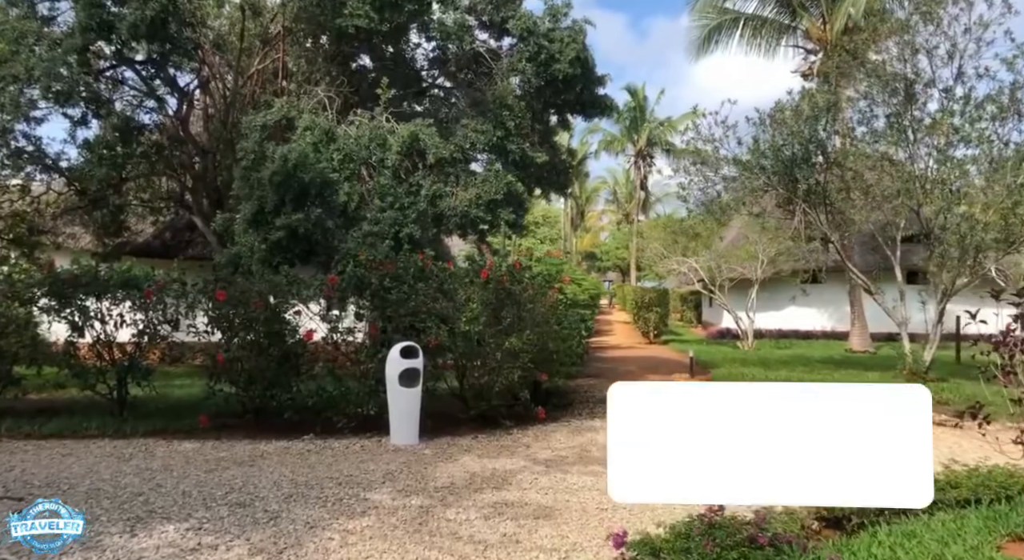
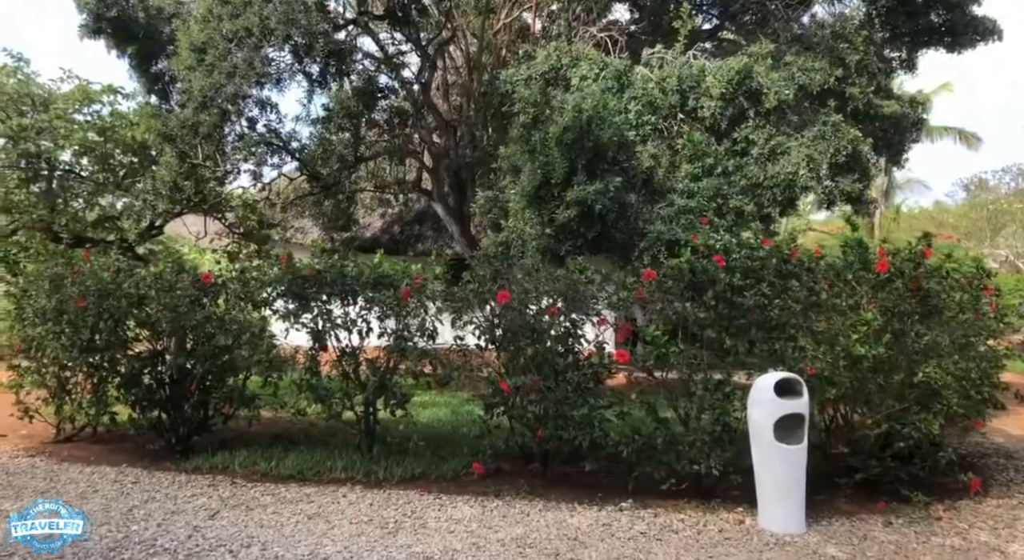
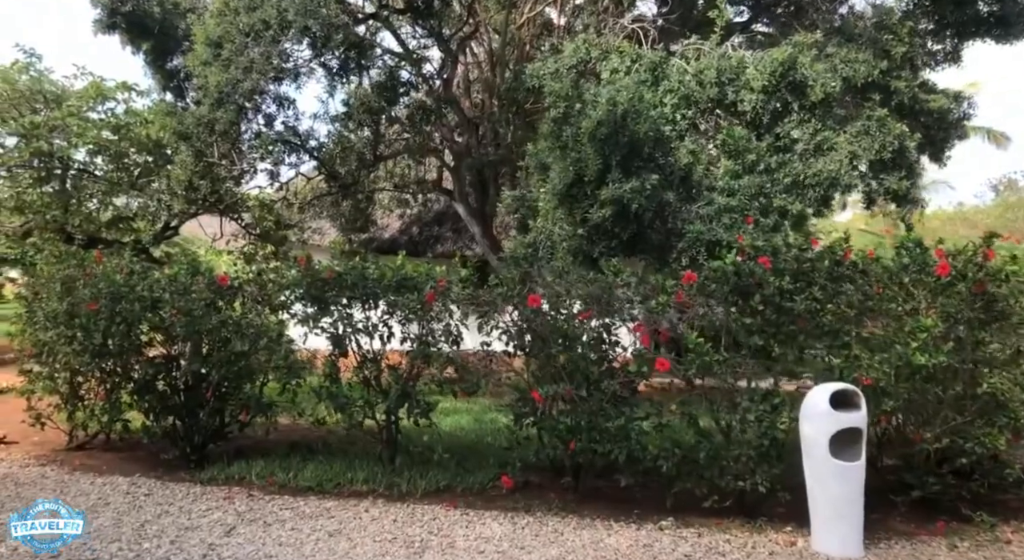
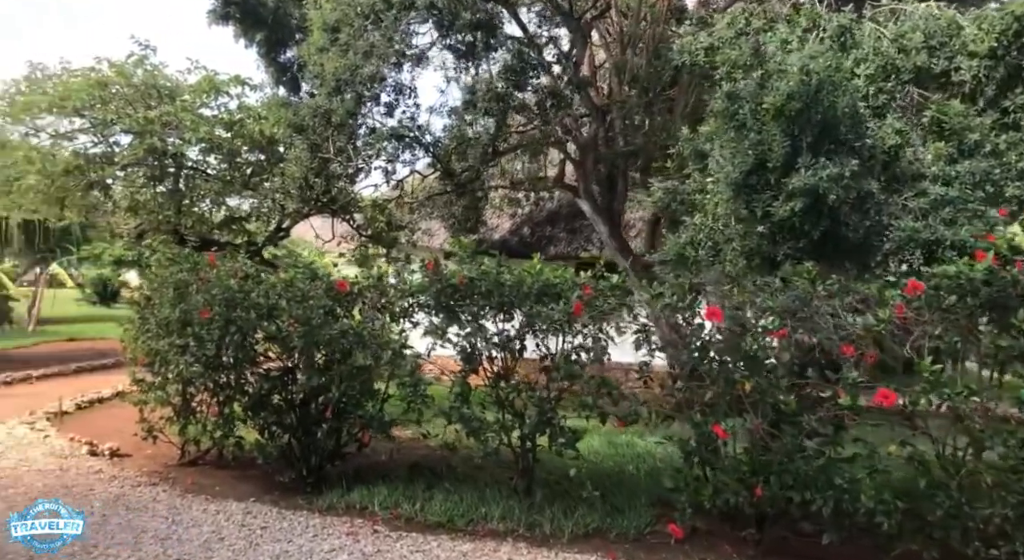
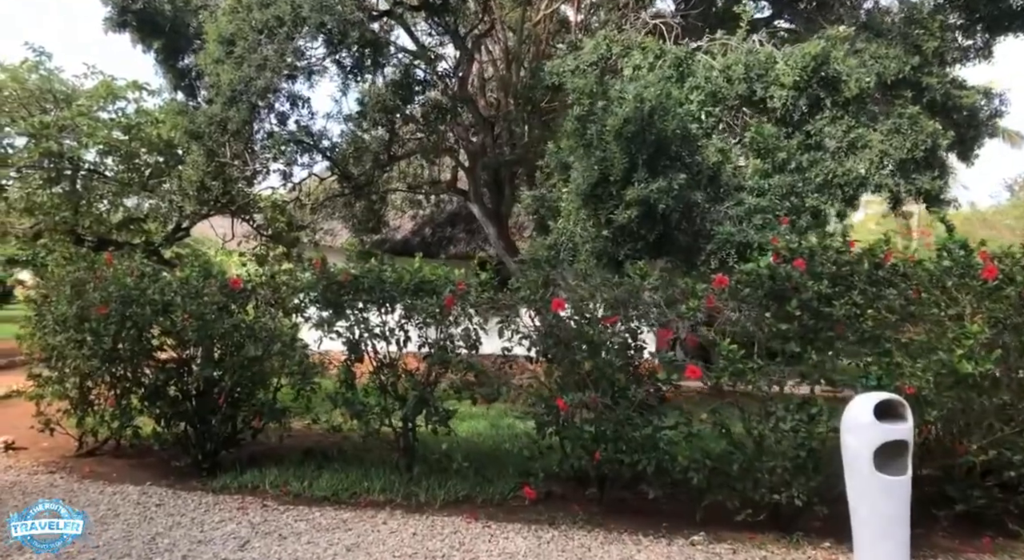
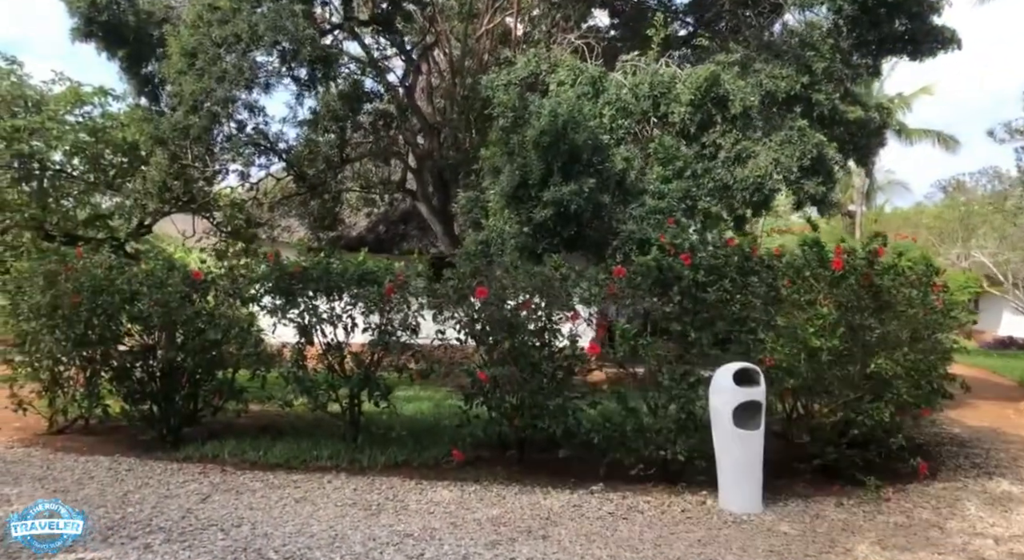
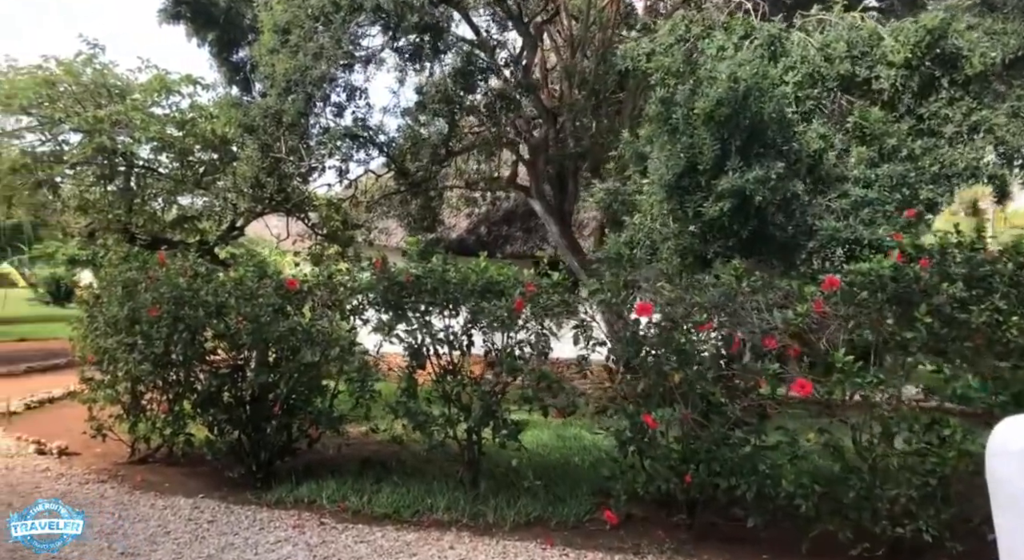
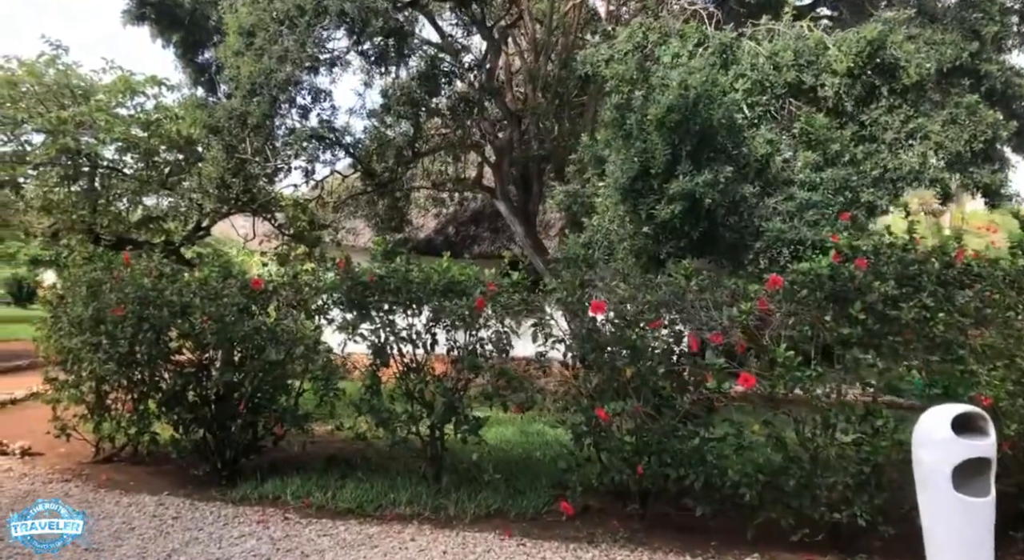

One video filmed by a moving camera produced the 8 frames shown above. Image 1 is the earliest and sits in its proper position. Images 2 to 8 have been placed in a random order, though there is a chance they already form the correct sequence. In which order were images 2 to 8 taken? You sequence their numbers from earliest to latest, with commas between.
6, 2, 3, 5, 8, 7, 4
